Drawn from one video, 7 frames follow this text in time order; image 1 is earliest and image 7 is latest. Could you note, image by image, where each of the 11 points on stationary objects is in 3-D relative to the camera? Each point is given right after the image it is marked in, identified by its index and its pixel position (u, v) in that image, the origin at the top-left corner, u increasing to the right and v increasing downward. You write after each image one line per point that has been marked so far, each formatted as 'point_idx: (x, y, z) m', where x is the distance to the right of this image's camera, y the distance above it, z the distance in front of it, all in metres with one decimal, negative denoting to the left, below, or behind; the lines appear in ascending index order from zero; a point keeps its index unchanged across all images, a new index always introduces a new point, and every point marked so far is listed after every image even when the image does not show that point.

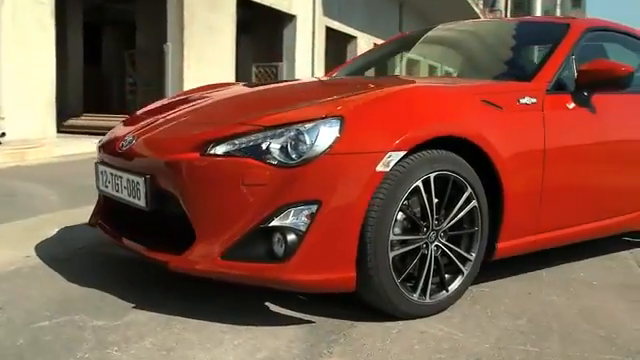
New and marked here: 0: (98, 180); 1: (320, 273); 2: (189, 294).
0: (-0.9, 0.0, +3.0) m
1: (0.0, -0.3, +2.4) m
2: (-0.5, -0.5, +2.9) m
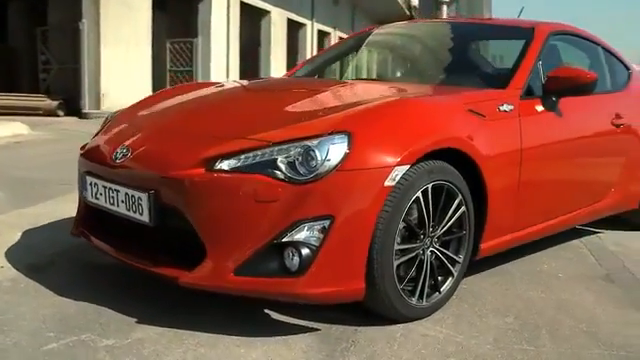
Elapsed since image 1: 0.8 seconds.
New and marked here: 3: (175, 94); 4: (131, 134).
0: (-1.0, 0.0, +2.9) m
1: (0.0, -0.4, +2.5) m
2: (-0.5, -0.5, +2.9) m
3: (-0.8, +0.4, +3.6) m
4: (-0.8, +0.2, +2.9) m
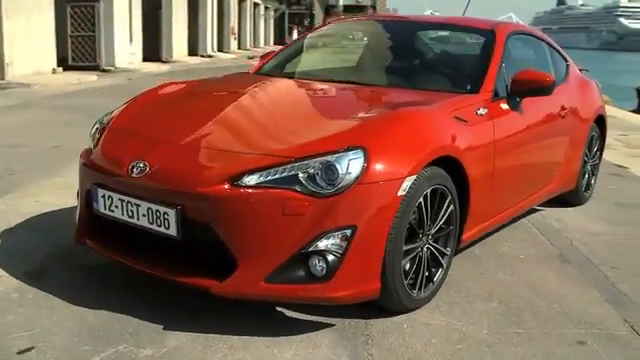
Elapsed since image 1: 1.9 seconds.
0: (-0.9, -0.1, +3.0) m
1: (+0.1, -0.4, +2.7) m
2: (-0.5, -0.5, +3.1) m
3: (-0.9, +0.4, +3.7) m
4: (-0.8, +0.1, +3.0) m
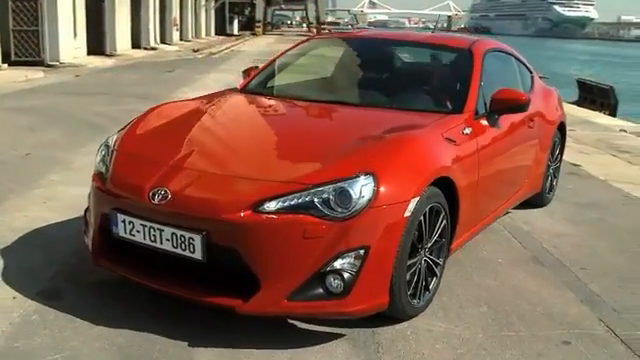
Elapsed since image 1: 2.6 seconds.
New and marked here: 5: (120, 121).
0: (-0.9, -0.2, +3.2) m
1: (+0.2, -0.5, +3.0) m
2: (-0.5, -0.6, +3.3) m
3: (-0.9, +0.3, +3.8) m
4: (-0.8, 0.0, +3.2) m
5: (-2.7, +0.8, +9.7) m
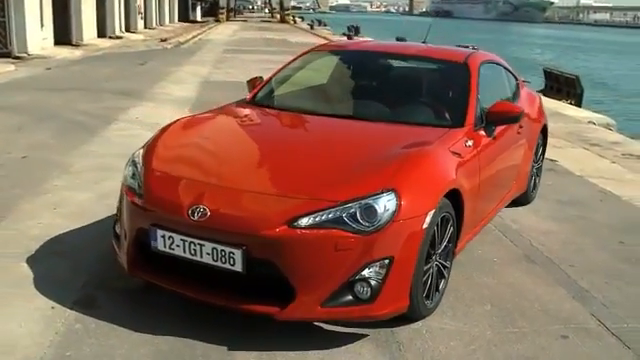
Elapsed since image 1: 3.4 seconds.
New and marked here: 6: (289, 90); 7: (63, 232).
0: (-0.8, -0.3, +3.4) m
1: (+0.3, -0.6, +3.3) m
2: (-0.4, -0.7, +3.6) m
3: (-0.8, +0.2, +4.0) m
4: (-0.7, 0.0, +3.4) m
5: (-3.0, +0.8, +9.8) m
6: (-0.2, +0.6, +5.1) m
7: (-1.8, -0.4, +4.9) m
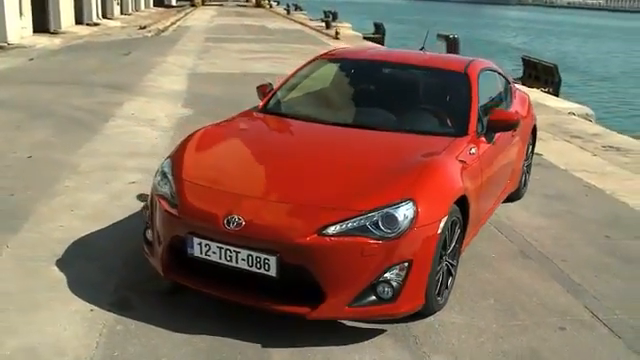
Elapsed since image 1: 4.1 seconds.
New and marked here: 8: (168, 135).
0: (-0.7, -0.4, +3.7) m
1: (+0.4, -0.6, +3.6) m
2: (-0.2, -0.8, +3.9) m
3: (-0.7, +0.2, +4.3) m
4: (-0.5, -0.1, +3.7) m
5: (-3.1, +0.9, +10.0) m
6: (-0.2, +0.6, +5.3) m
7: (-1.7, -0.4, +5.2) m
8: (-1.9, +0.6, +8.9) m
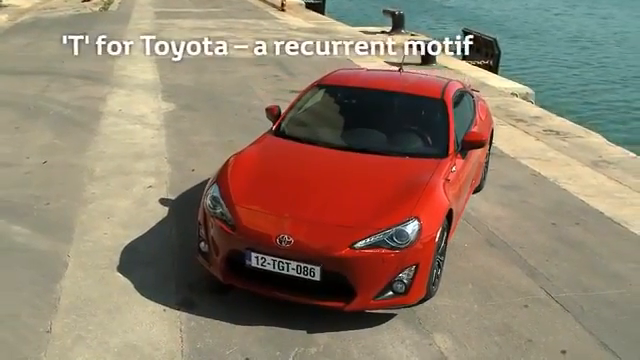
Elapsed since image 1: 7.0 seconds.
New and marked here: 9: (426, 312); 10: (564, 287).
0: (-0.5, -0.5, +4.8) m
1: (+0.6, -0.8, +4.8) m
2: (-0.1, -0.9, +5.0) m
3: (-0.6, 0.0, +5.4) m
4: (-0.4, -0.3, +4.8) m
5: (-3.5, +1.0, +10.8) m
6: (-0.2, +0.5, +6.4) m
7: (-1.7, -0.5, +6.2) m
8: (-2.2, +0.6, +9.8) m
9: (+0.8, -1.0, +5.1) m
10: (+1.9, -0.9, +5.6) m
